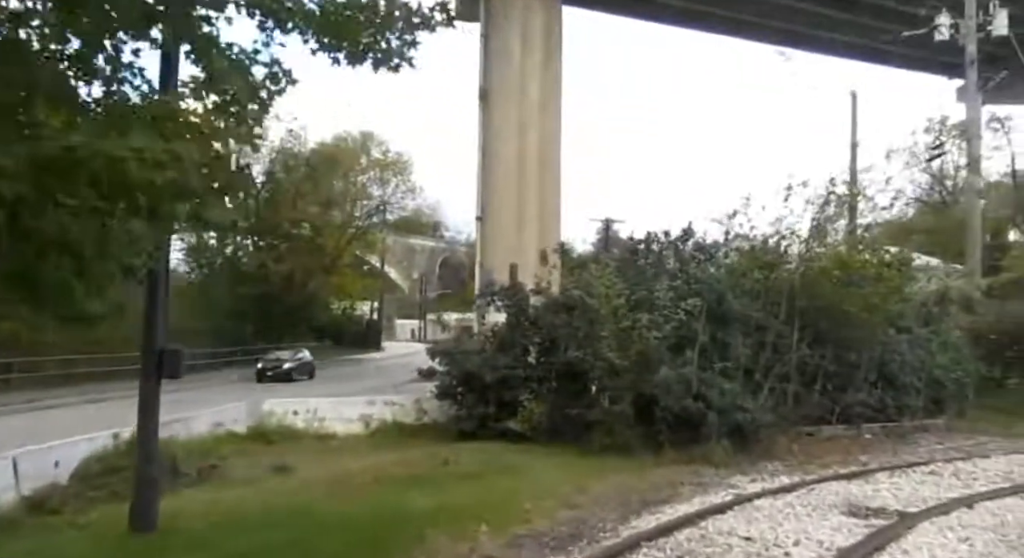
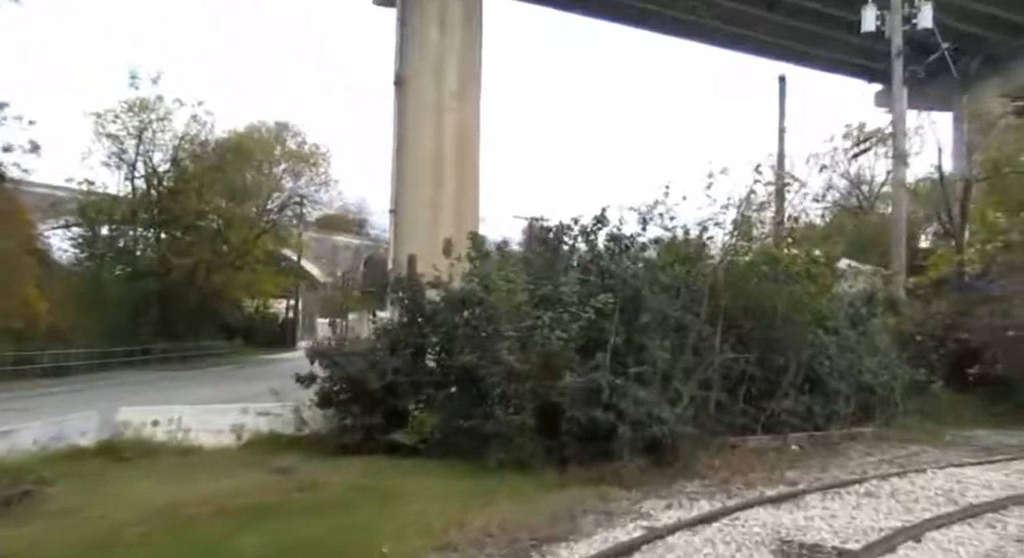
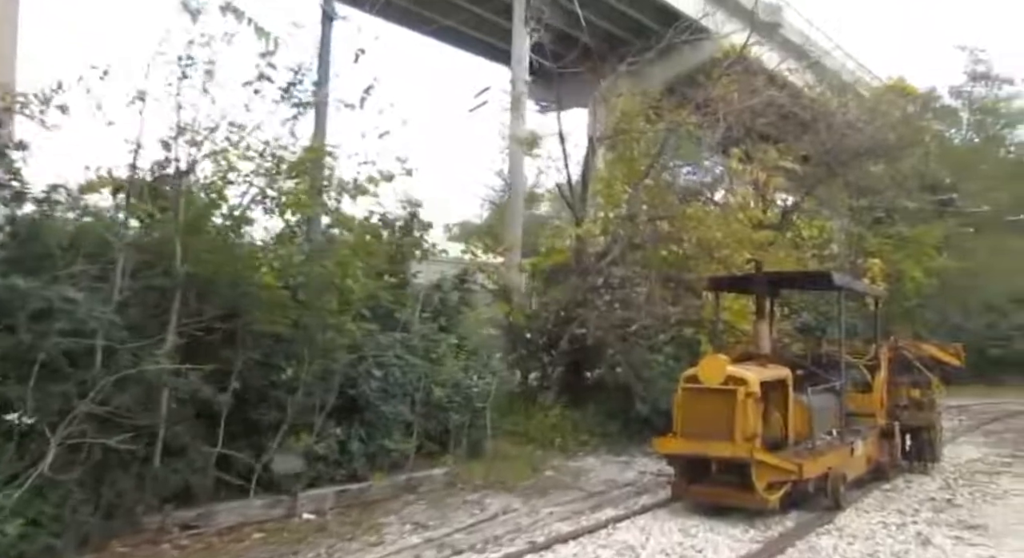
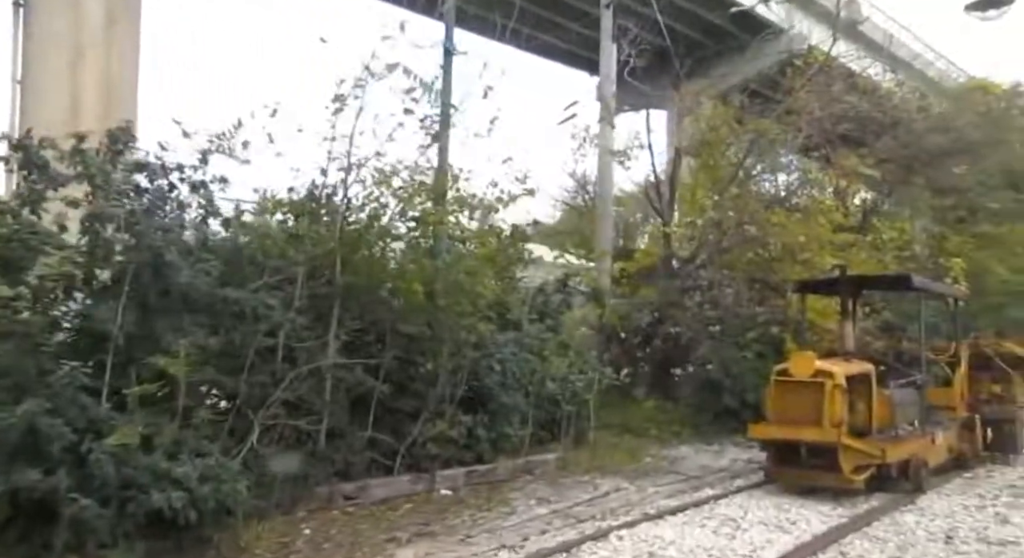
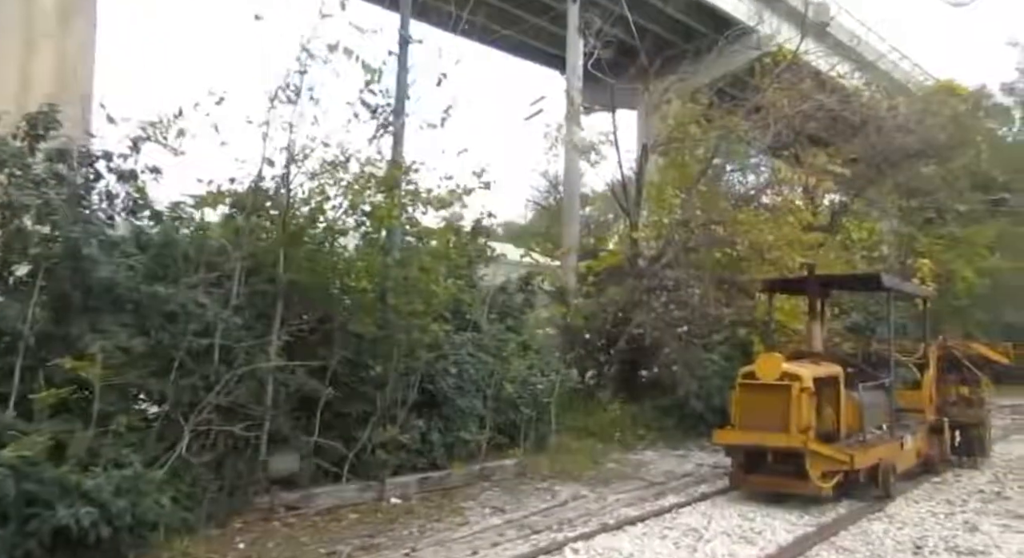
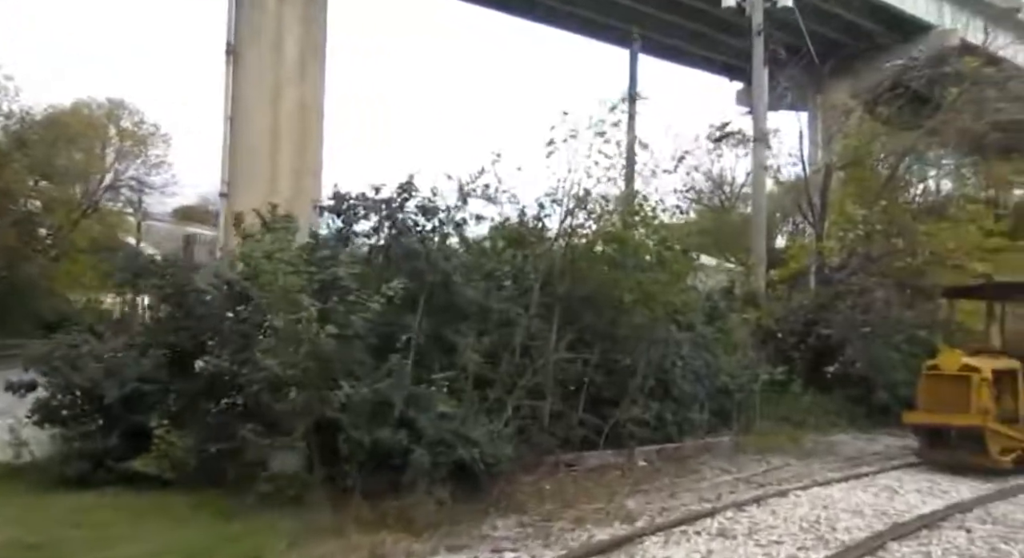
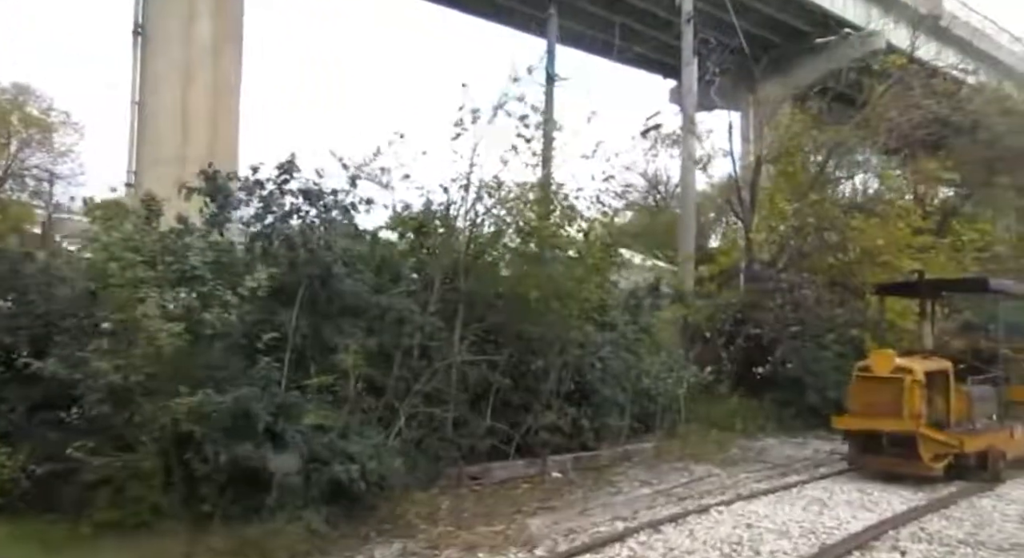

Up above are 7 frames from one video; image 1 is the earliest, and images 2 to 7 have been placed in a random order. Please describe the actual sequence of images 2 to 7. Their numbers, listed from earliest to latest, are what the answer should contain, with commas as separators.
2, 6, 7, 4, 5, 3
